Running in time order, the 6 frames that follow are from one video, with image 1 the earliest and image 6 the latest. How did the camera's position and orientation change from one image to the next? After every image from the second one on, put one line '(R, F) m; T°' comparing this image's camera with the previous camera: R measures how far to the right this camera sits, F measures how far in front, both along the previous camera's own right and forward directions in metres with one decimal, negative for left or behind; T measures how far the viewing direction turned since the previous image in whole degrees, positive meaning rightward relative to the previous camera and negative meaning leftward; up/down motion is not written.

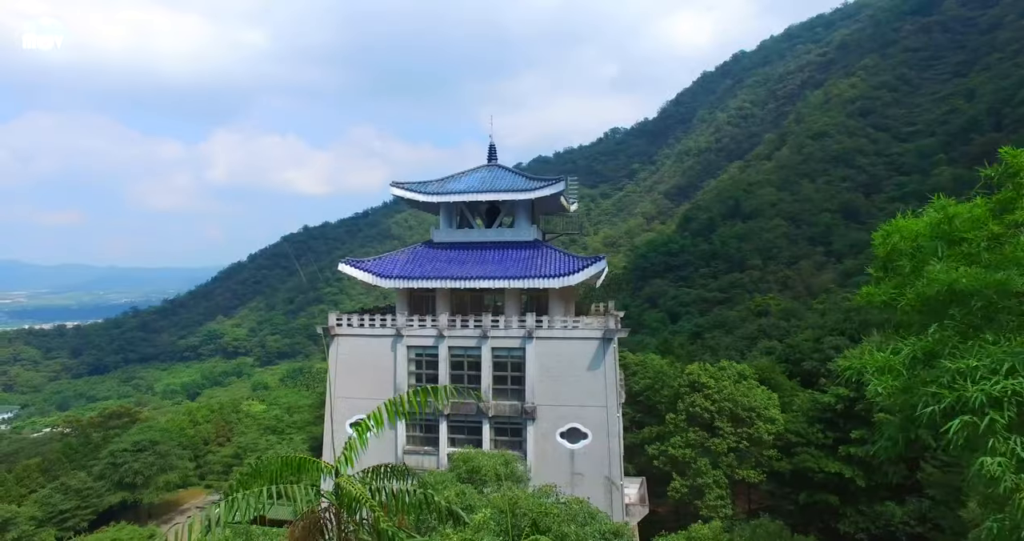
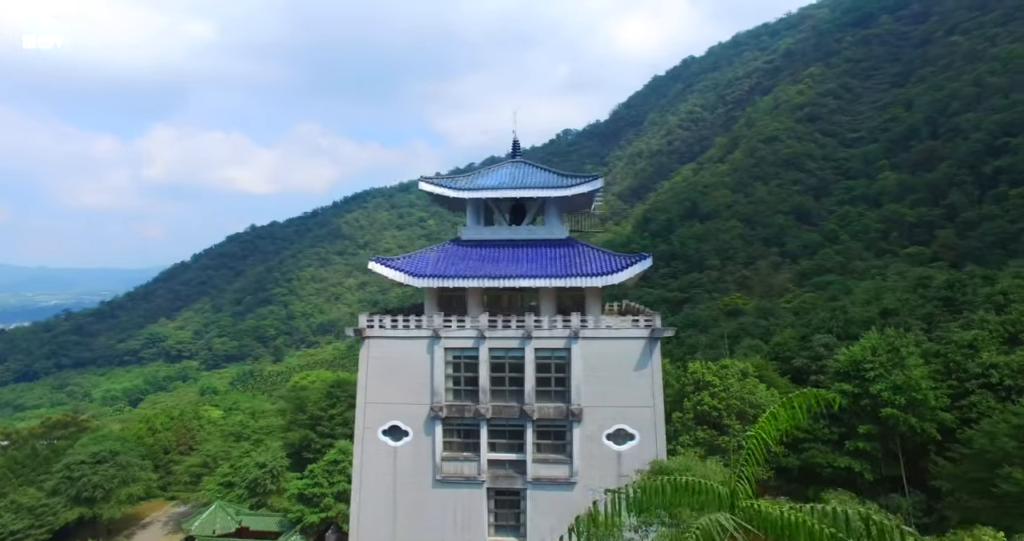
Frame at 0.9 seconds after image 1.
(-1.9, +0.5) m; +5°
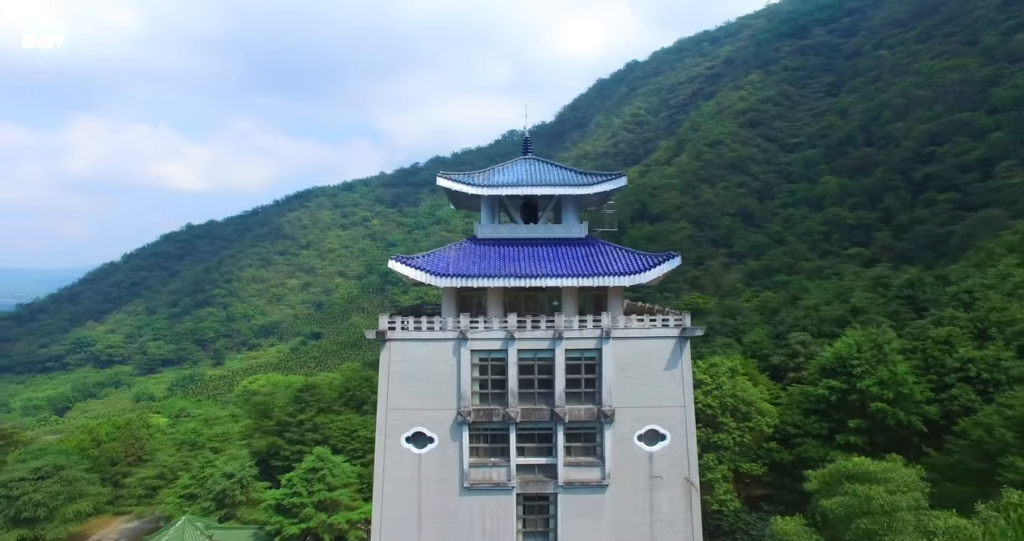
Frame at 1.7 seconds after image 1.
(-1.7, +0.4) m; +5°
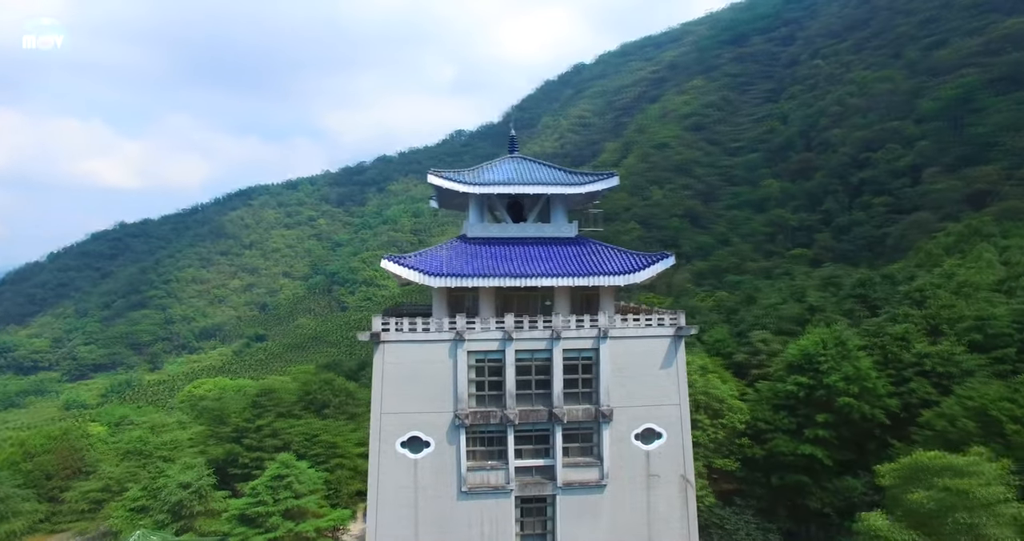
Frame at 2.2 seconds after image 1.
(-1.0, +0.2) m; +5°
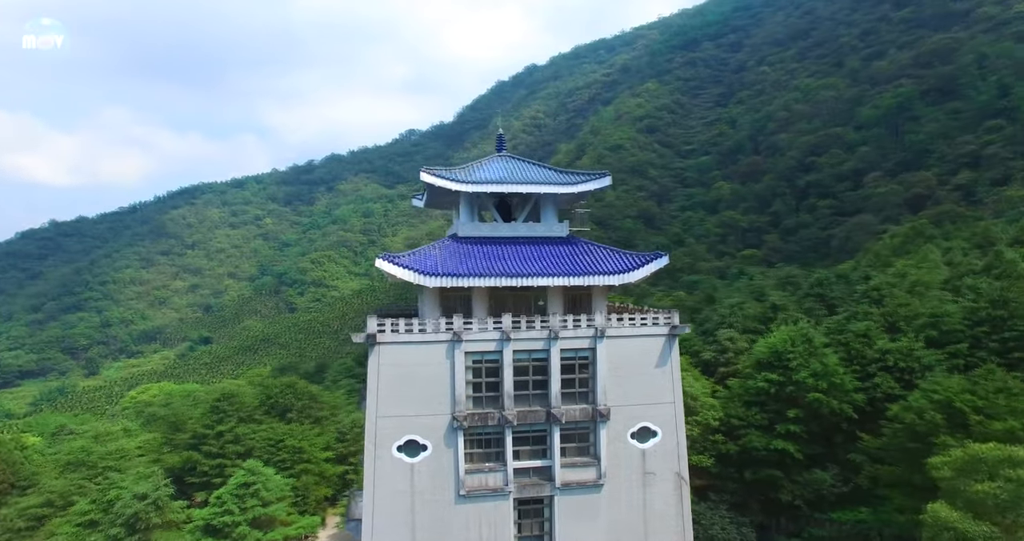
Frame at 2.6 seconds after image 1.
(-0.9, +0.2) m; +5°
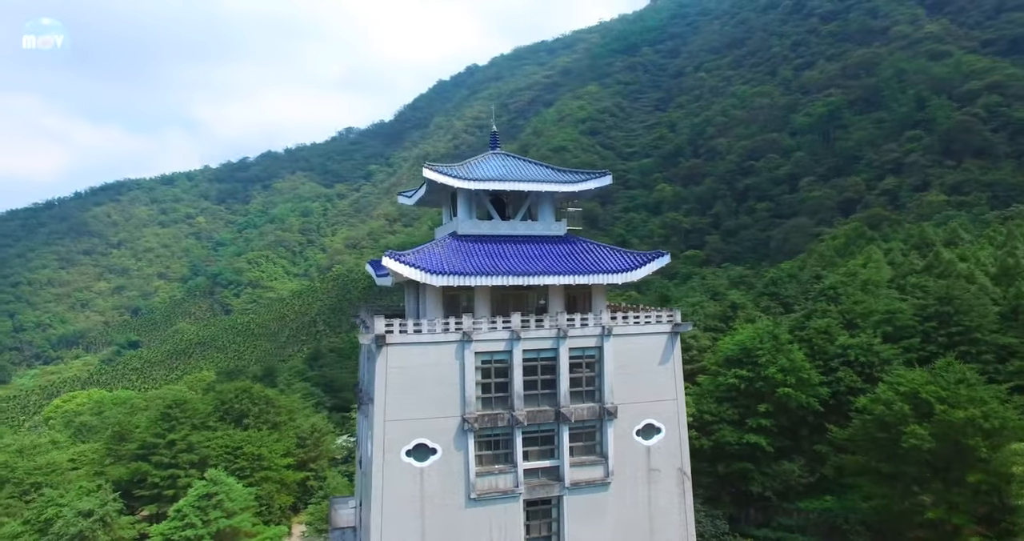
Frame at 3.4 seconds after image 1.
(-1.4, +0.2) m; +6°
